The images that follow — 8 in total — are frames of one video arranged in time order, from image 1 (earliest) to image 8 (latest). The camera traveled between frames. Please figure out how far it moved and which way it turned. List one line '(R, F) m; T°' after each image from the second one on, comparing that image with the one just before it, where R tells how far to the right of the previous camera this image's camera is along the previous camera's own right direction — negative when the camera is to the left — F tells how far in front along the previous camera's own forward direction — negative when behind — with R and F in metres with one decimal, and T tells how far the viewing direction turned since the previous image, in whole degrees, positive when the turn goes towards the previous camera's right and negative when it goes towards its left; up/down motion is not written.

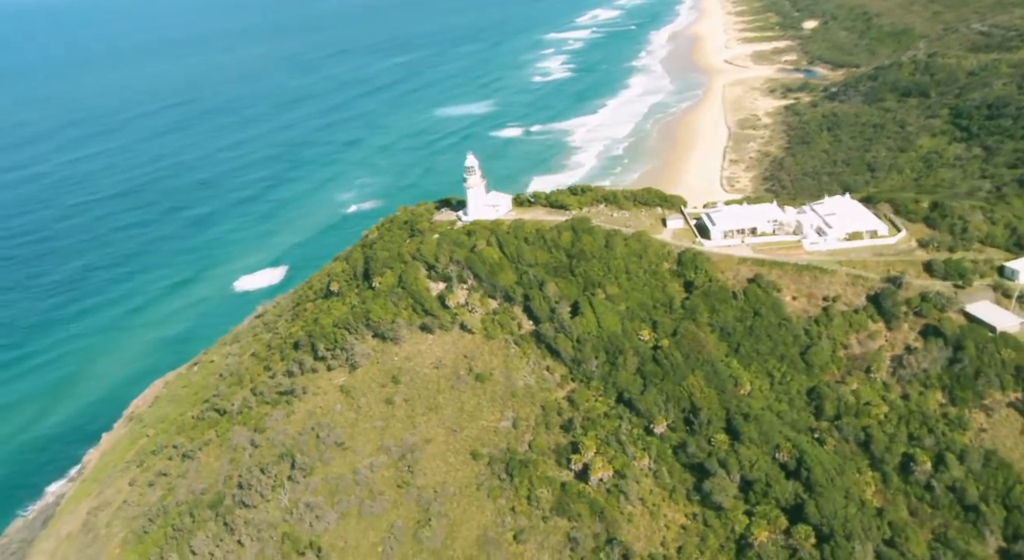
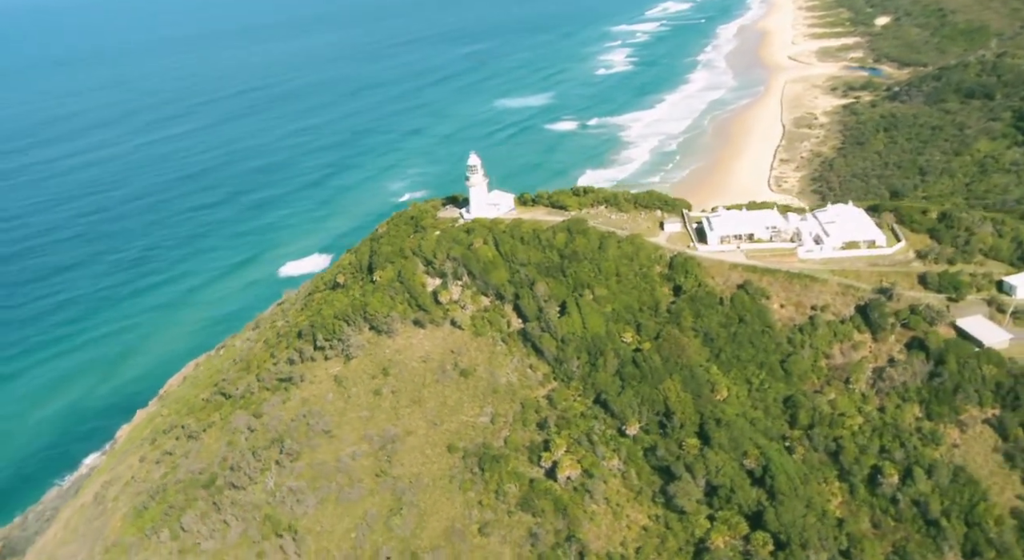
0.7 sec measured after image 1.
(+2.9, -0.6) m; -4°
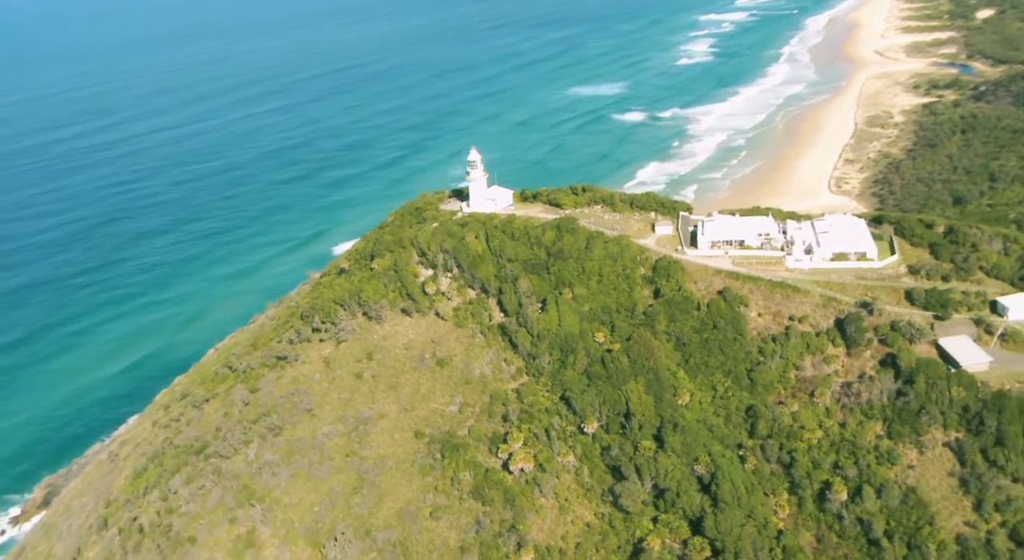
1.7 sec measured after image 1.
(+3.9, -0.7) m; -5°
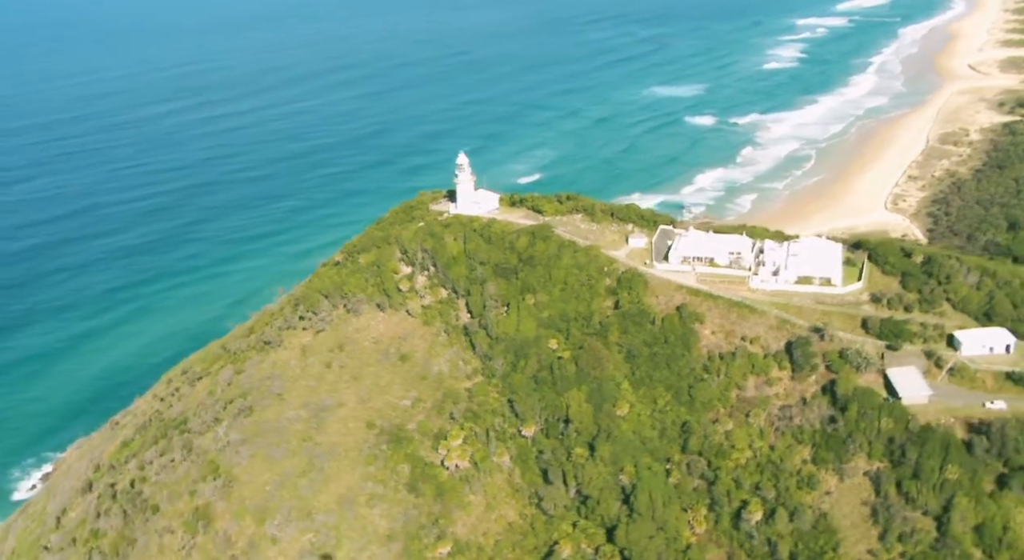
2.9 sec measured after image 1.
(+4.7, -1.0) m; -5°
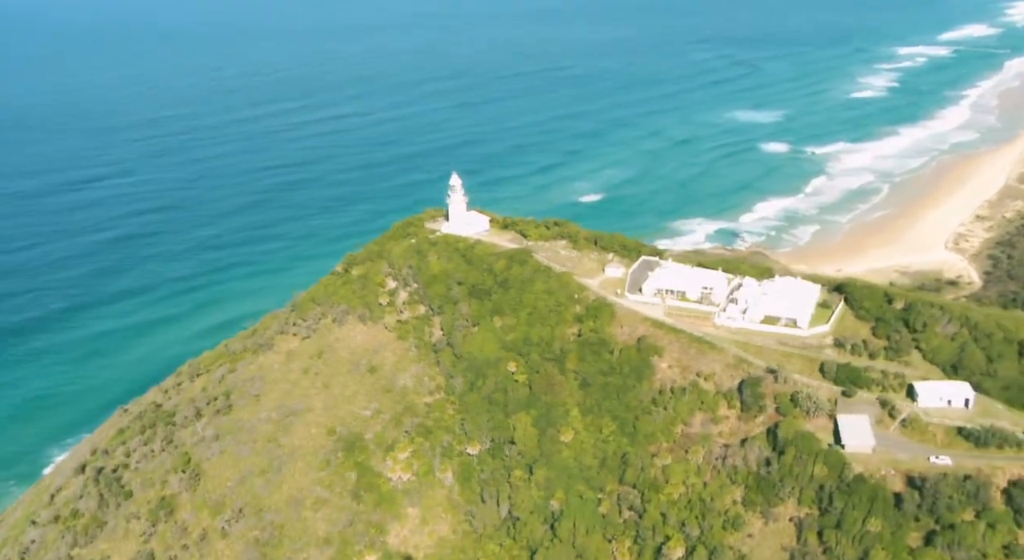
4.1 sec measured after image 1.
(+4.8, -0.7) m; -5°
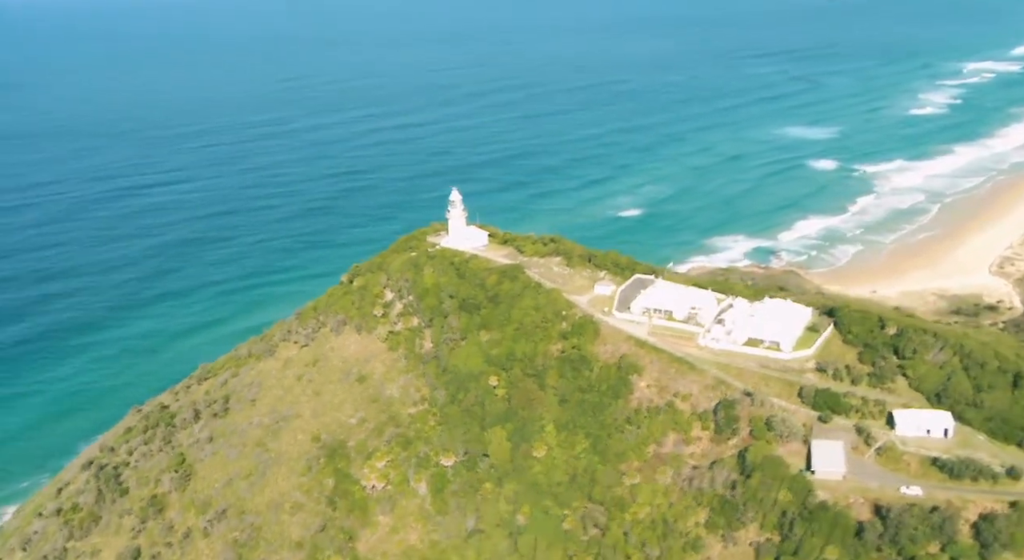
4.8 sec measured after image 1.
(+2.9, -0.4) m; -4°
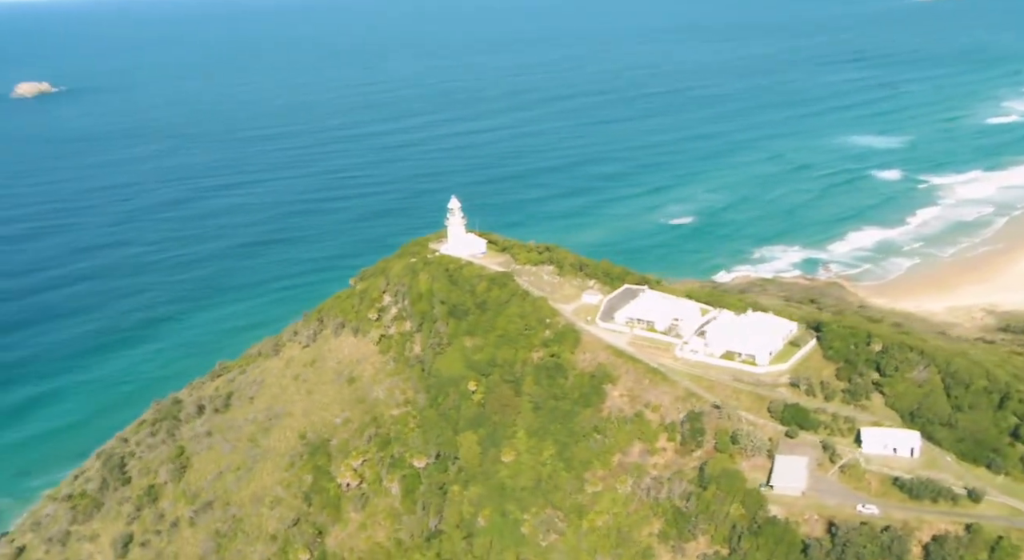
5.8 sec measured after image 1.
(+3.8, -0.6) m; -5°
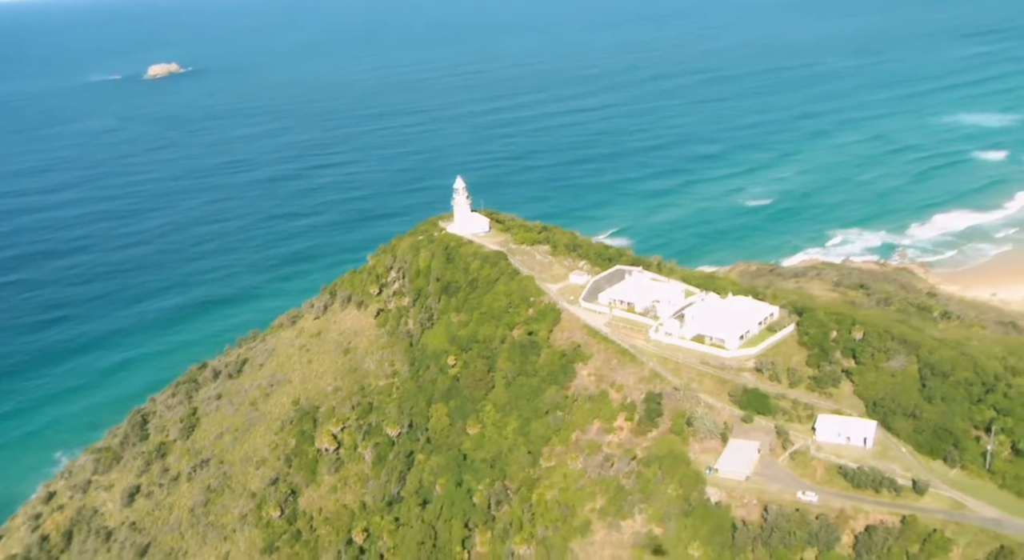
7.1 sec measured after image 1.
(+5.3, -0.6) m; -7°
